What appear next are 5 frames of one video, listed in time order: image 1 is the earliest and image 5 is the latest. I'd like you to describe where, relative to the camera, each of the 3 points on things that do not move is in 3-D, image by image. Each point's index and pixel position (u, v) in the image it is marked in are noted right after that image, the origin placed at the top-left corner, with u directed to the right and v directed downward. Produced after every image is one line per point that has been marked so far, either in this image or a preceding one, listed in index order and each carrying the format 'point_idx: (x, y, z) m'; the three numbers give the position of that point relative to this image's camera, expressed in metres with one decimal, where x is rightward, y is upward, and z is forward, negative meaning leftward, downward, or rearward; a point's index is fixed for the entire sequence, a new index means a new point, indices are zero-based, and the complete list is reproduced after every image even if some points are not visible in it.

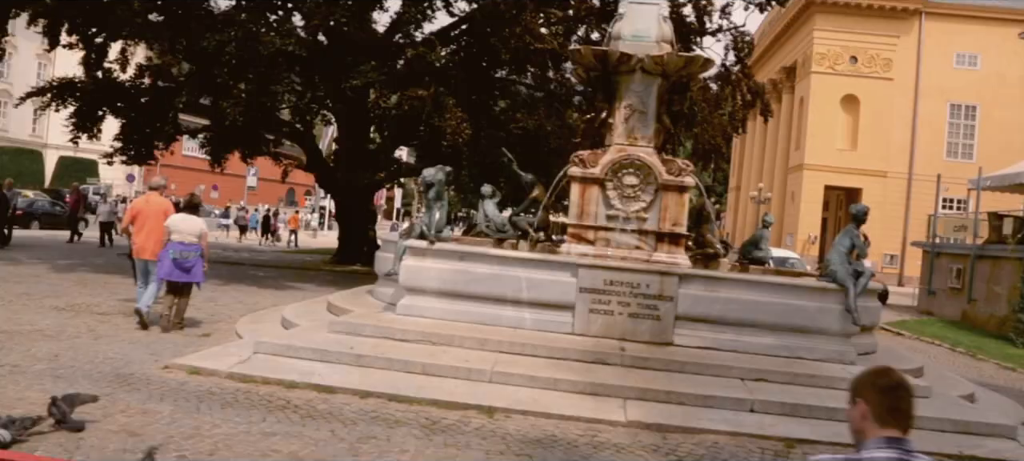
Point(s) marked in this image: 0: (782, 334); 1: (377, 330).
0: (+3.3, -1.3, +9.1) m
1: (-1.6, -1.2, +9.0) m
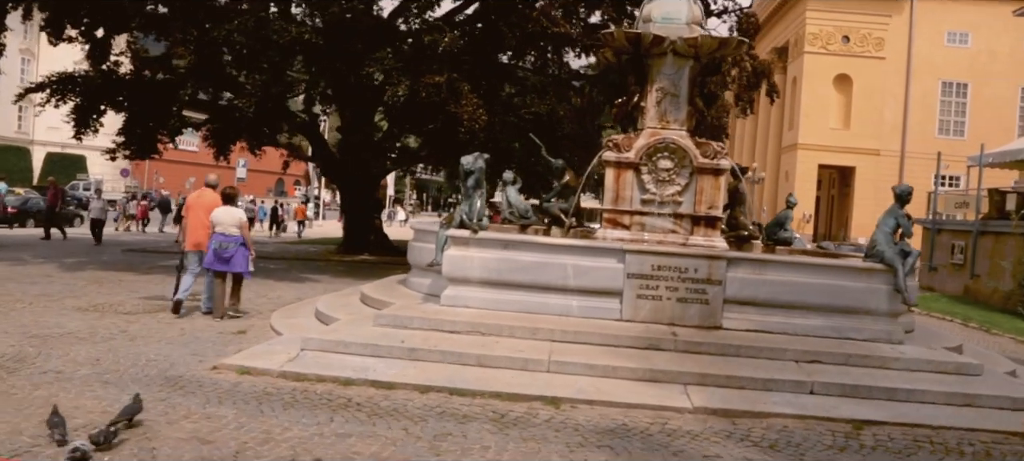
0: (+3.9, -1.0, +9.1) m
1: (-1.0, -1.1, +8.8) m
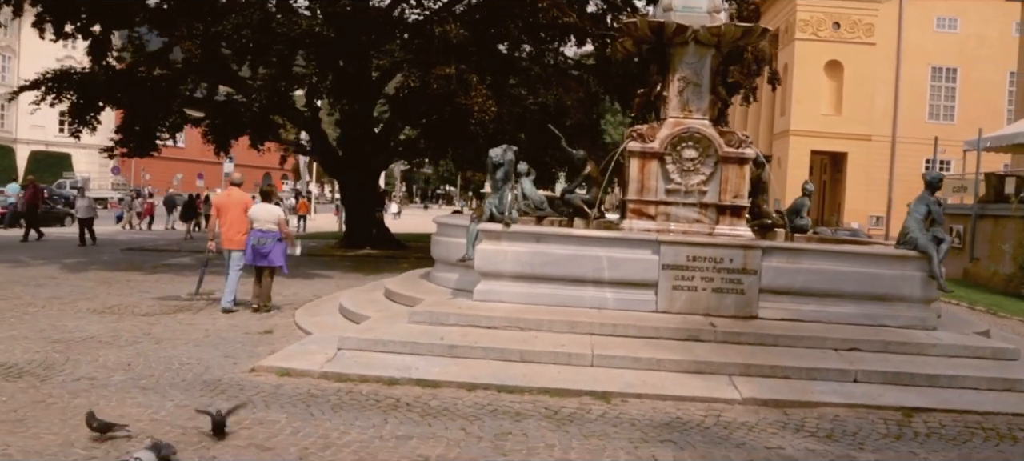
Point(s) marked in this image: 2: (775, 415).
0: (+4.3, -0.9, +9.1) m
1: (-0.6, -1.0, +8.7) m
2: (+2.5, -1.8, +7.1) m
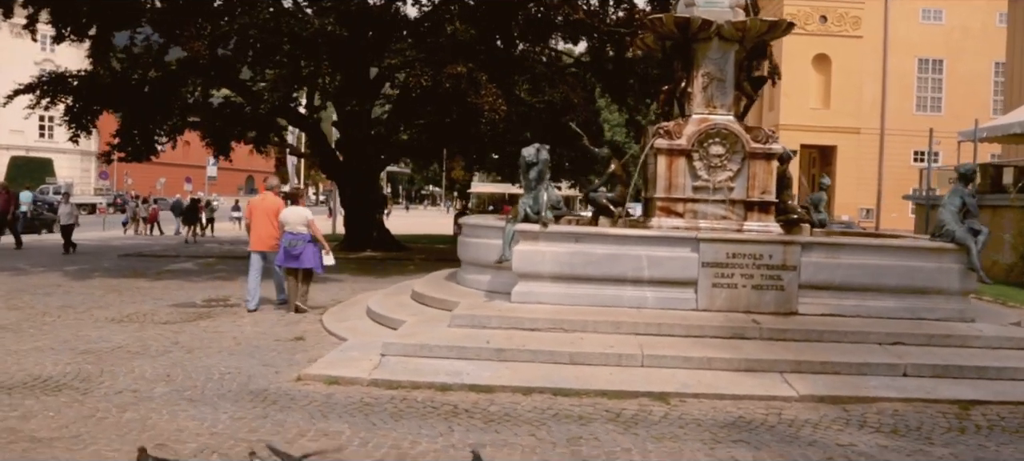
0: (+4.8, -0.8, +9.1) m
1: (-0.1, -1.0, +8.6) m
2: (+3.1, -1.7, +7.0) m
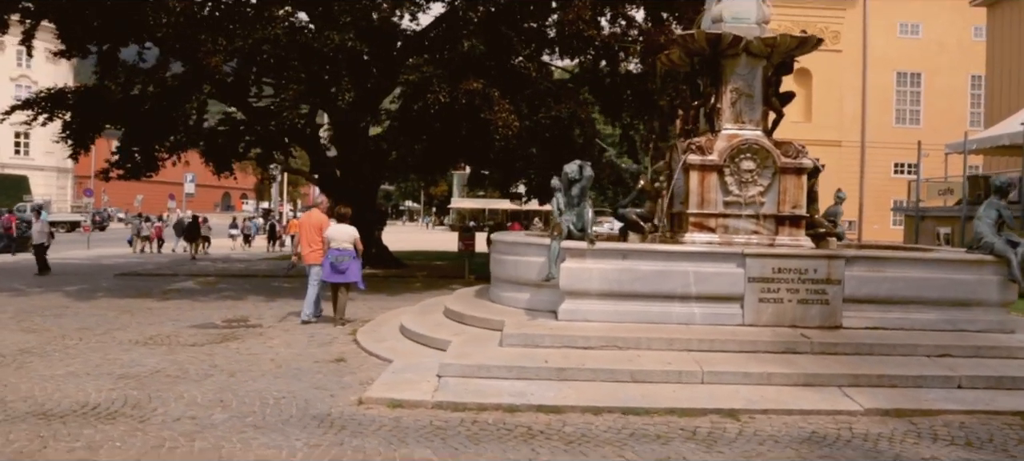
0: (+5.4, -1.0, +9.2) m
1: (+0.5, -1.2, +8.5) m
2: (+3.7, -1.9, +7.1) m
